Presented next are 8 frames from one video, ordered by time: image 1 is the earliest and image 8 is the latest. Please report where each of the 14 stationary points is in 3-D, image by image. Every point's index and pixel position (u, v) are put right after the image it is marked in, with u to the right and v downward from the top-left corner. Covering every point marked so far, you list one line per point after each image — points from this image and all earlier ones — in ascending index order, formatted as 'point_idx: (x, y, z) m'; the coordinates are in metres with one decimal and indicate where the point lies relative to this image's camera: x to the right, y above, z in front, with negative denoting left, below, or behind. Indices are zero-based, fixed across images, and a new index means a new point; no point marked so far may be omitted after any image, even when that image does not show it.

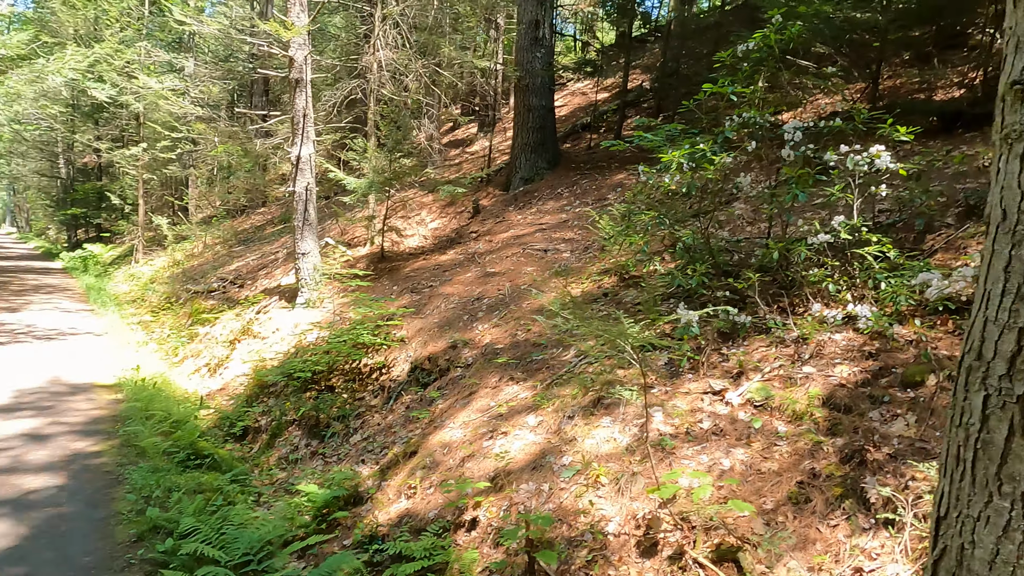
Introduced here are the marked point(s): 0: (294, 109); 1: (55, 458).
0: (-2.7, +2.2, +8.1) m
1: (-3.2, -1.2, +4.7) m
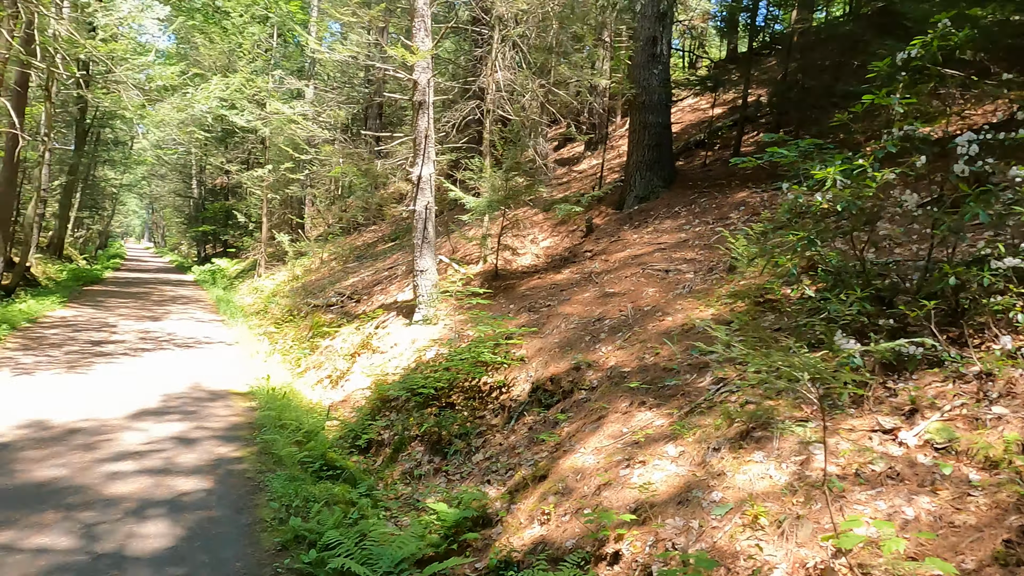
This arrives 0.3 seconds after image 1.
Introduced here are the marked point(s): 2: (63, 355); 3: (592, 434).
0: (-1.2, +2.0, +8.3) m
1: (-2.3, -1.3, +4.9) m
2: (-6.1, -0.9, +9.0) m
3: (+0.5, -1.0, +4.4) m
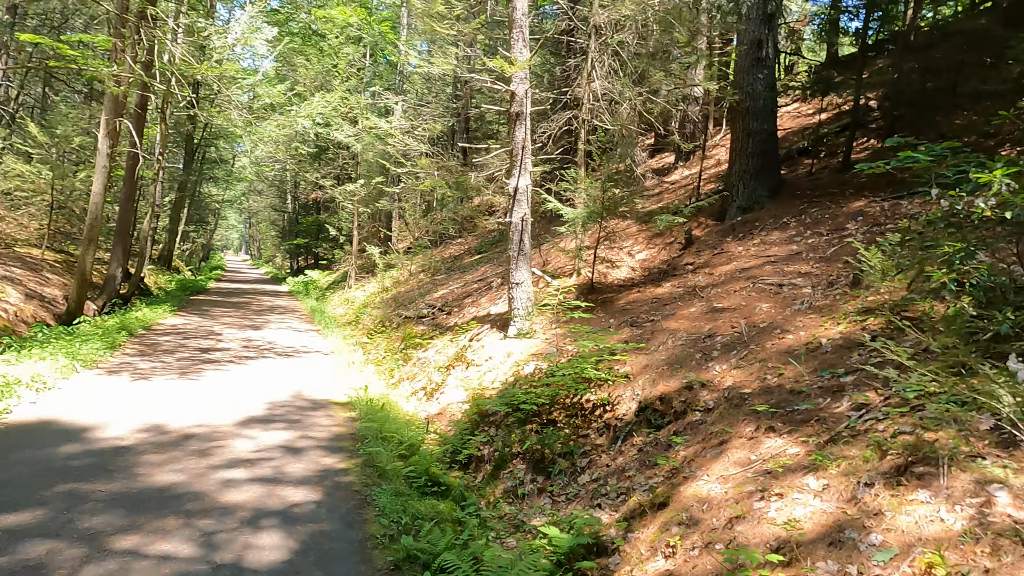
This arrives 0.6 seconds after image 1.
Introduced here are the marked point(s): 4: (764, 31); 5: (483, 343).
0: (0.0, +1.8, +8.2) m
1: (-1.5, -1.4, +4.9) m
2: (-4.8, -1.0, +9.4) m
3: (+1.2, -1.1, +4.1) m
4: (+3.4, +3.5, +9.0) m
5: (-0.4, -0.7, +8.5) m
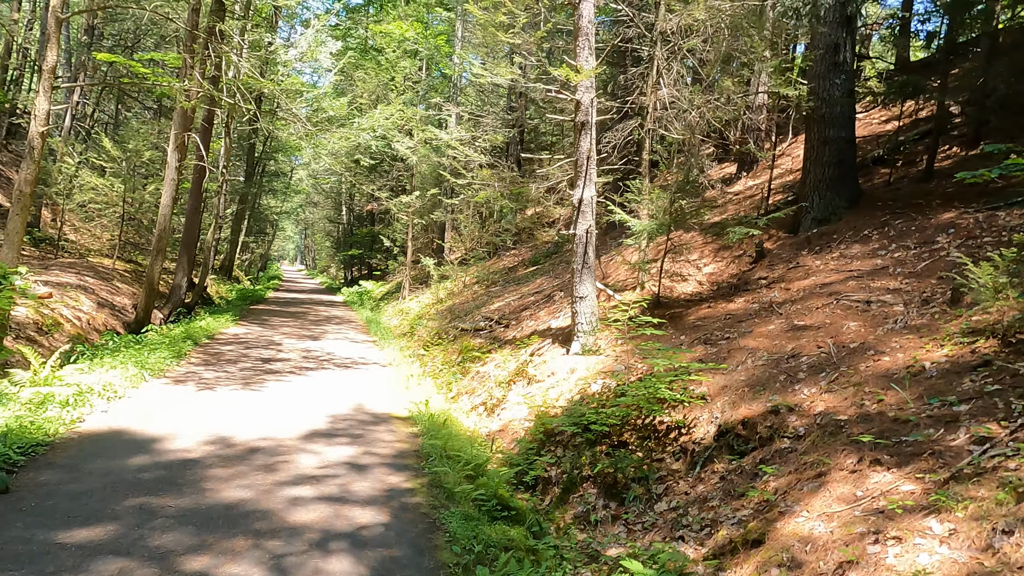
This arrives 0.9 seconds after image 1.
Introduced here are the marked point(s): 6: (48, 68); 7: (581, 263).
0: (+0.8, +1.7, +8.0) m
1: (-1.0, -1.5, +4.8) m
2: (-3.9, -1.2, +9.5) m
3: (+1.7, -1.2, +3.8) m
4: (+4.3, +3.3, +8.6) m
5: (+0.4, -0.9, +8.3) m
6: (-5.7, +2.7, +8.2) m
7: (+0.8, +0.3, +8.0) m
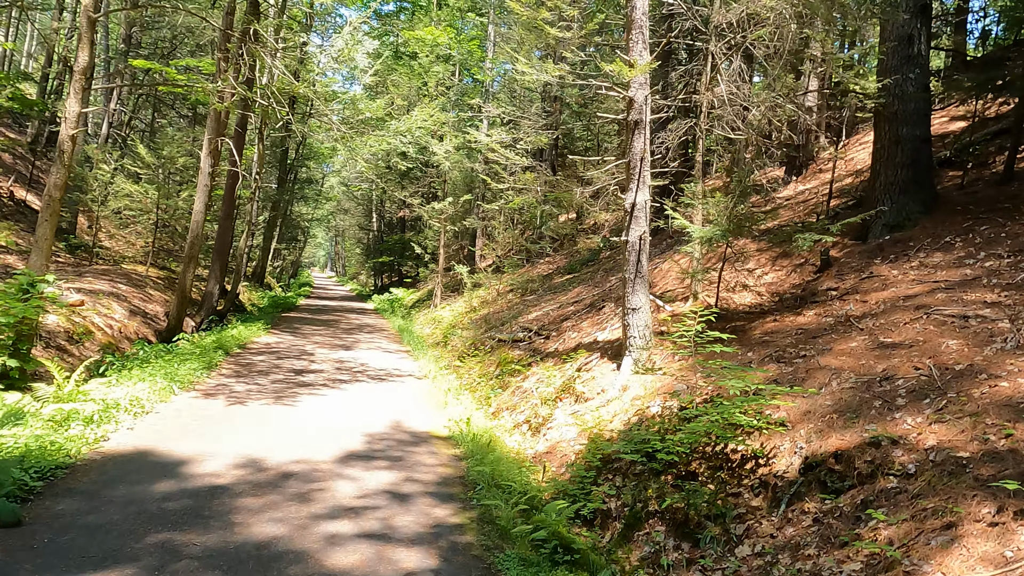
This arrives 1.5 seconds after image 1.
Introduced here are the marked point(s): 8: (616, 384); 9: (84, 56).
0: (+1.3, +1.5, +7.5) m
1: (-0.6, -1.6, +4.3) m
2: (-3.3, -1.3, +9.2) m
3: (+2.1, -1.3, +3.2) m
4: (+4.8, +3.2, +7.9) m
5: (+1.0, -1.0, +7.8) m
6: (-5.1, +2.6, +7.9) m
7: (+1.4, +0.2, +7.5) m
8: (+1.1, -1.1, +7.3) m
9: (-5.1, +2.8, +7.9) m
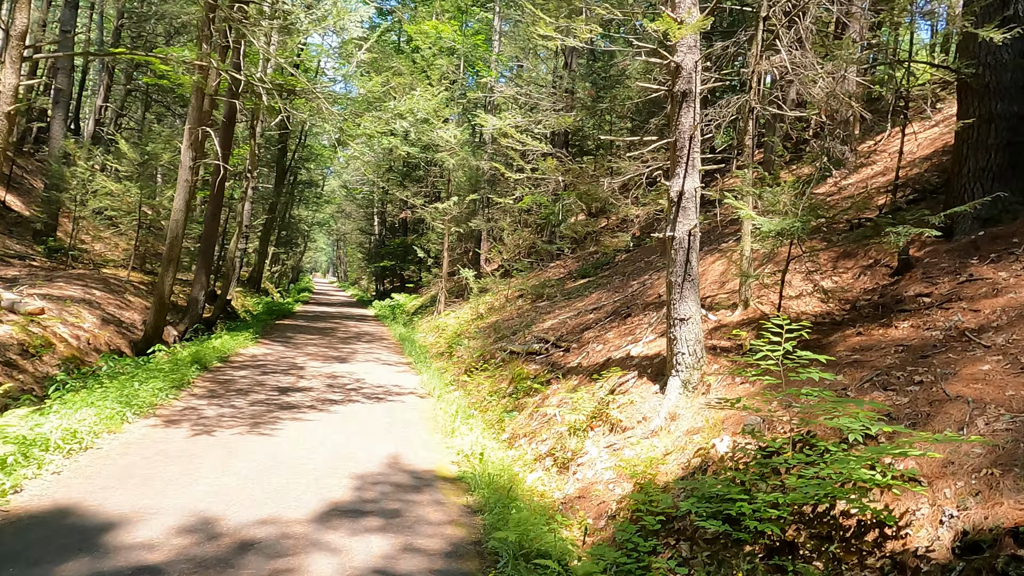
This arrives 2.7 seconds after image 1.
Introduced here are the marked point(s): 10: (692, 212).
0: (+1.5, +1.5, +6.2) m
1: (-0.4, -1.6, +3.0) m
2: (-3.1, -1.4, +7.9) m
3: (+2.2, -1.3, +1.9) m
4: (+5.1, +3.1, +6.7) m
5: (+1.2, -1.1, +6.5) m
6: (-4.9, +2.5, +6.6) m
7: (+1.6, +0.1, +6.2) m
8: (+1.3, -1.1, +6.0) m
9: (-4.9, +2.7, +6.7) m
10: (+1.7, +0.7, +6.2) m
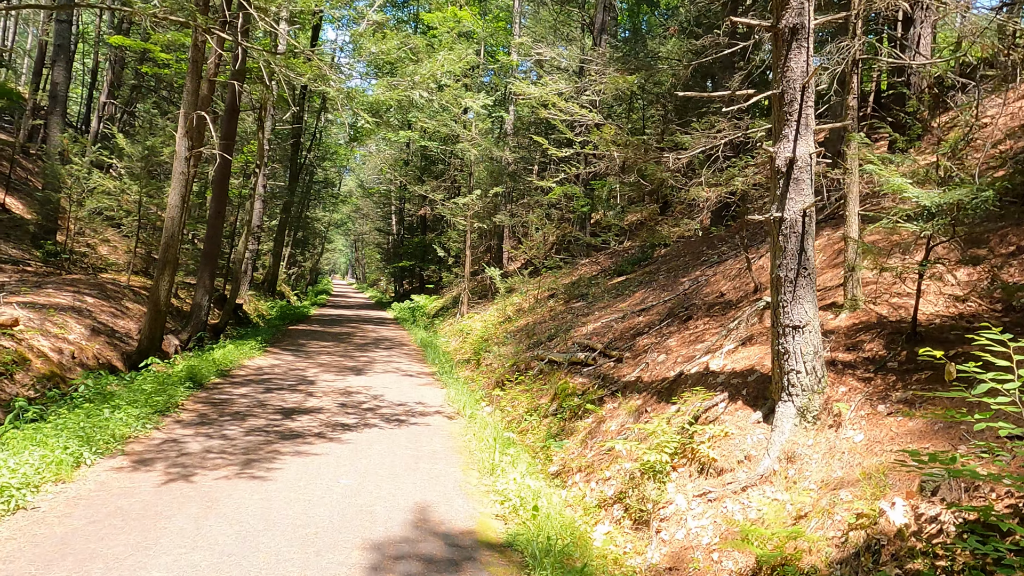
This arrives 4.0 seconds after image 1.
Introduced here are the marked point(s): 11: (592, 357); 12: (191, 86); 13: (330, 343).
0: (+1.9, +1.5, +4.7) m
1: (0.0, -1.6, +1.6) m
2: (-2.6, -1.4, +6.5) m
3: (+2.6, -1.3, +0.4) m
4: (+5.4, +3.2, +5.1) m
5: (+1.6, -1.1, +5.0) m
6: (-4.5, +2.5, +5.3) m
7: (+2.0, +0.1, +4.7) m
8: (+1.8, -1.1, +4.5) m
9: (-4.5, +2.6, +5.4) m
10: (+2.1, +0.7, +4.7) m
11: (+1.1, -0.9, +8.8) m
12: (-5.4, +3.3, +11.1) m
13: (-4.4, -1.3, +15.9) m
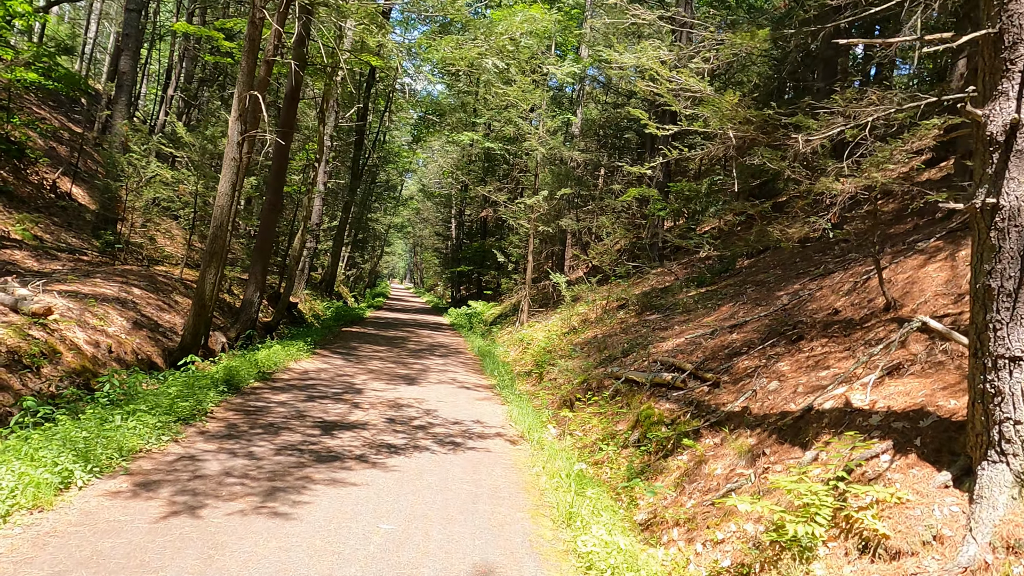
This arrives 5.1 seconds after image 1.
0: (+2.5, +1.4, +3.4) m
1: (+0.2, -1.6, +0.4) m
2: (-2.0, -1.4, +5.6) m
3: (+2.7, -1.3, -1.0) m
4: (+6.1, +3.0, +3.5) m
5: (+2.1, -1.1, +3.7) m
6: (-3.8, +2.6, +4.6) m
7: (+2.5, +0.1, +3.4) m
8: (+2.2, -1.2, +3.2) m
9: (-3.8, +2.8, +4.6) m
10: (+2.6, +0.6, +3.4) m
11: (+1.9, -1.0, +7.6) m
12: (-4.1, +3.4, +10.4) m
13: (-2.9, -1.3, +15.1) m
